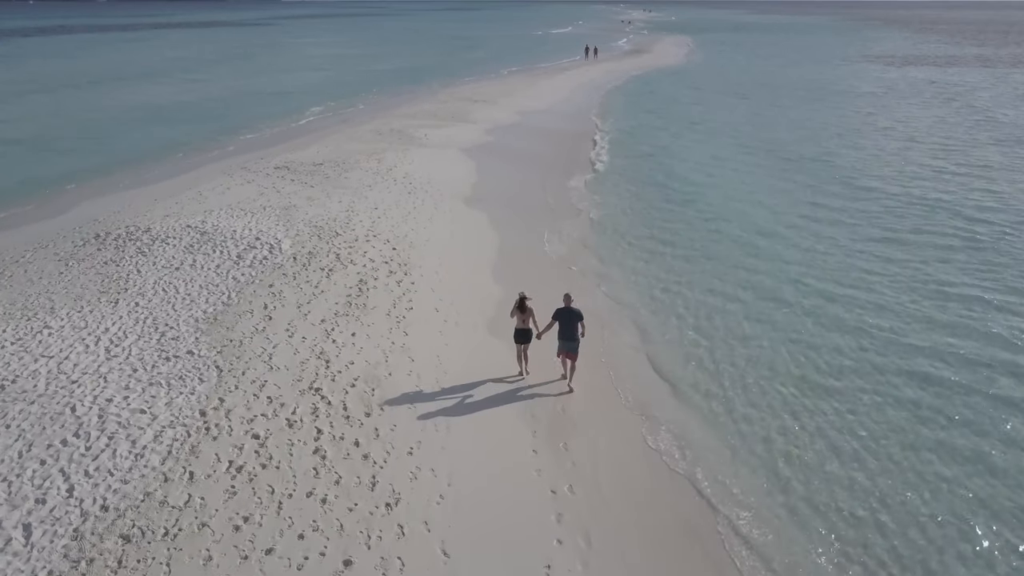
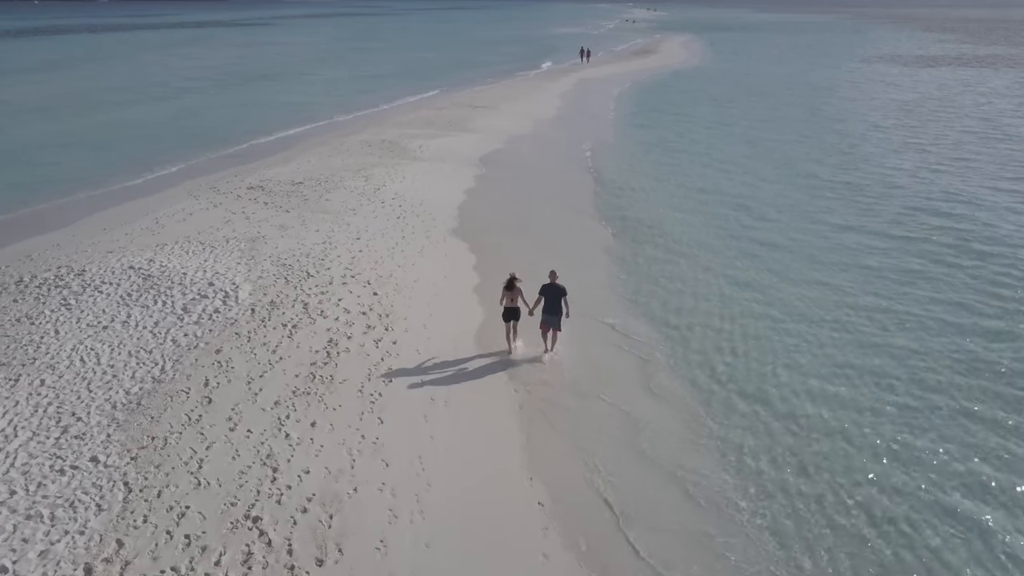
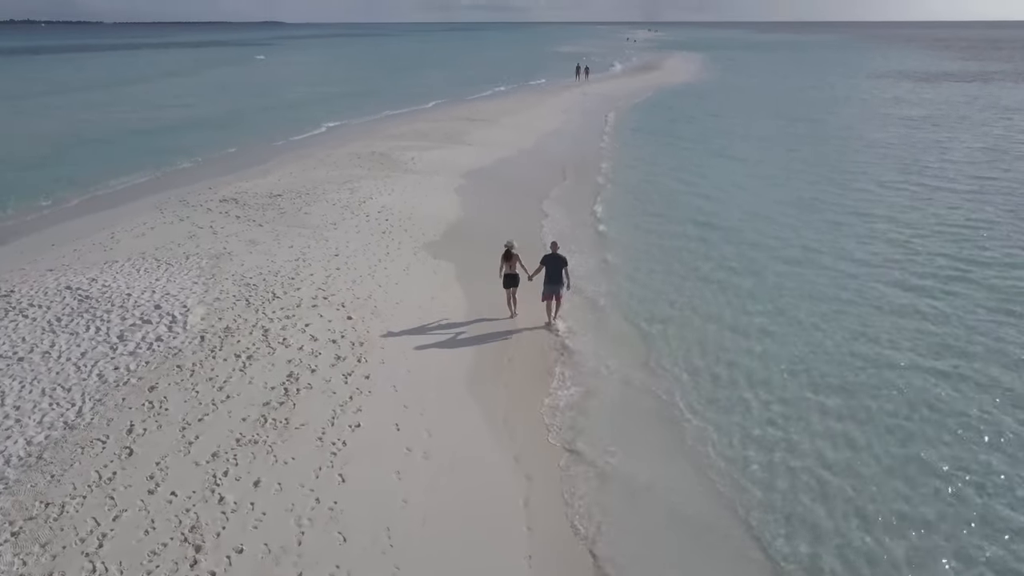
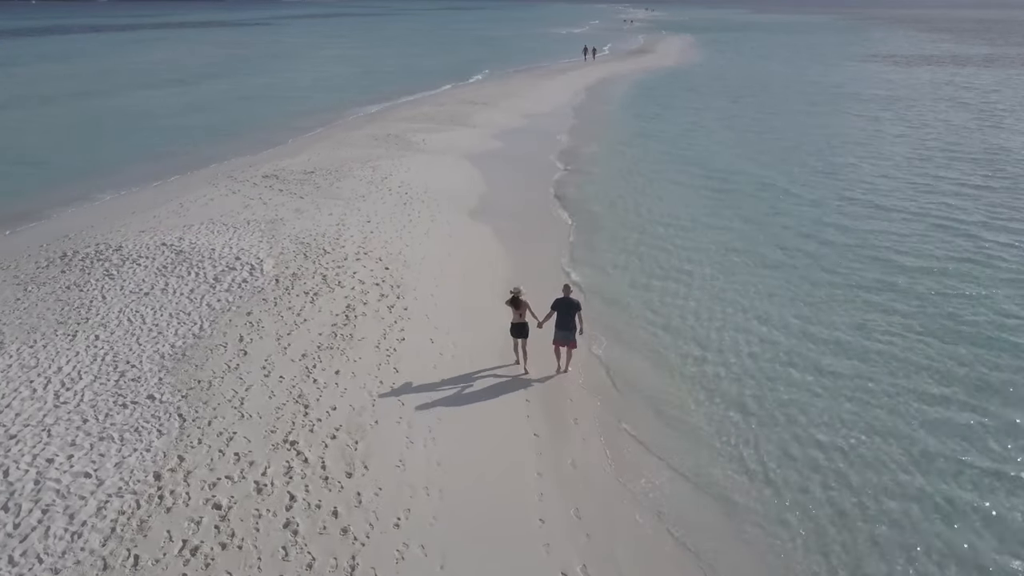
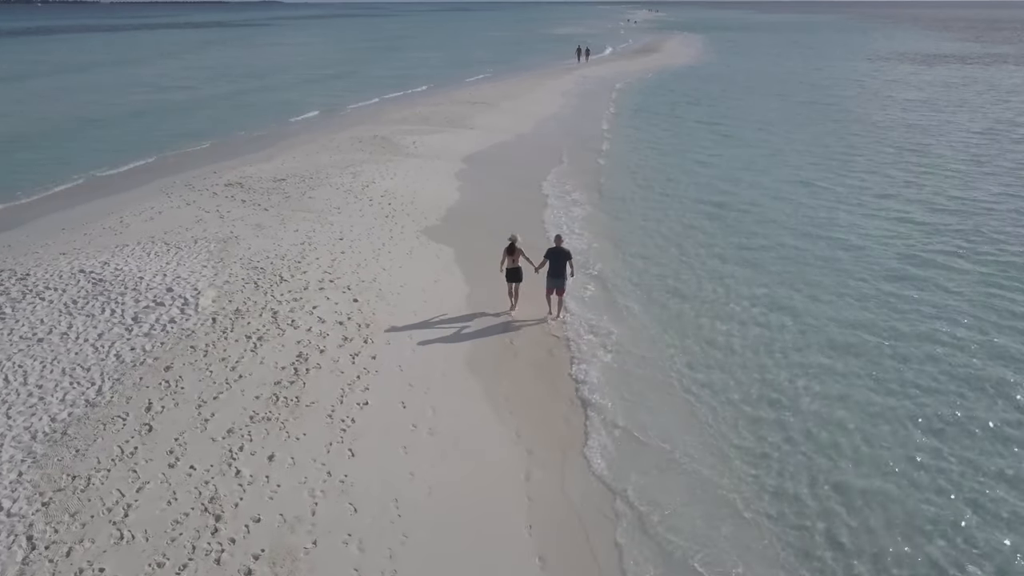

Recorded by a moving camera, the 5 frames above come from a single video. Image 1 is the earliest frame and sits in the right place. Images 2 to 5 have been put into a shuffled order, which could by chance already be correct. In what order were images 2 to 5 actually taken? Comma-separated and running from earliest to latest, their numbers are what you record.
4, 2, 5, 3
